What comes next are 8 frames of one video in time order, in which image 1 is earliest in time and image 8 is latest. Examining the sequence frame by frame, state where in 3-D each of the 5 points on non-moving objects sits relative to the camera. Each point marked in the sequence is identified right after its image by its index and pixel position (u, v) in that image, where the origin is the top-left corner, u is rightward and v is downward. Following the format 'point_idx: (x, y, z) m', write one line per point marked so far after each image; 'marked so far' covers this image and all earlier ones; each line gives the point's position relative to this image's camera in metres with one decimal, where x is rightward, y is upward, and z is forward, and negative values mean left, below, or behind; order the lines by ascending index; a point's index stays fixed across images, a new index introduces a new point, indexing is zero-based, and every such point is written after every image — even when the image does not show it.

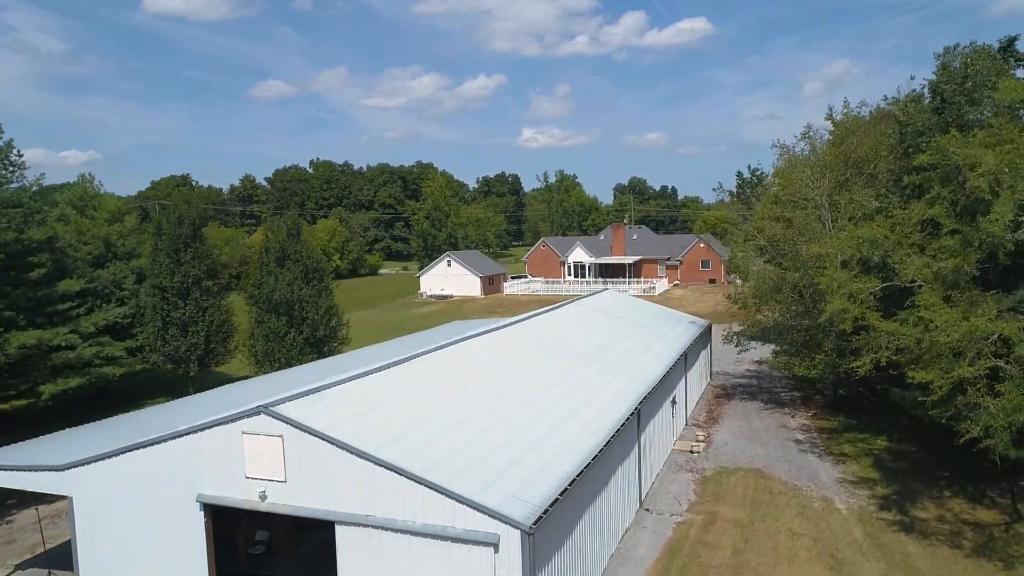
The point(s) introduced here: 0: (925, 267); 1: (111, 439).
0: (+8.3, +0.5, +16.4) m
1: (-6.2, -2.3, +12.7) m
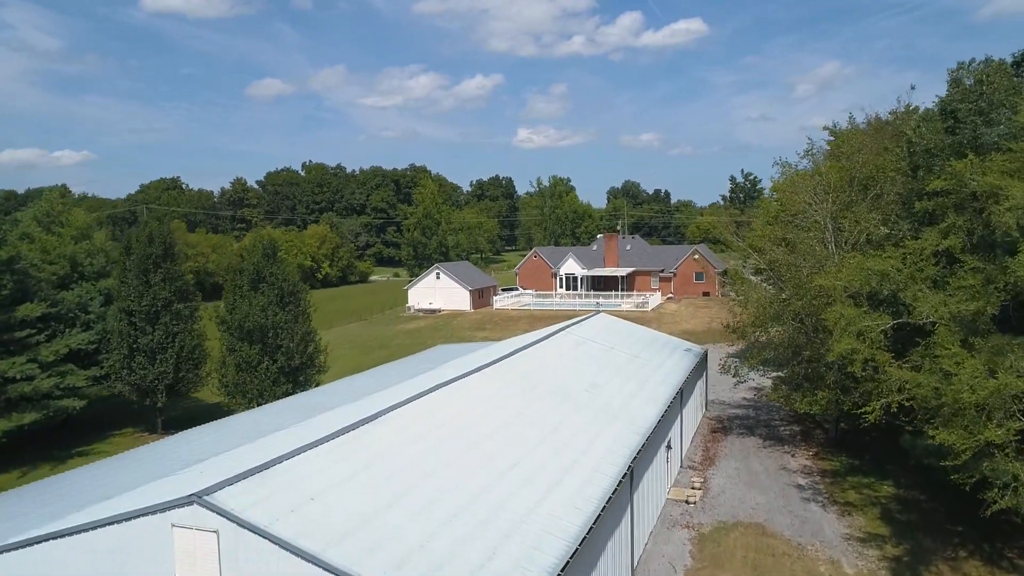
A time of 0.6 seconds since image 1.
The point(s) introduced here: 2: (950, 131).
0: (+7.9, -0.3, +15.0) m
1: (-6.5, -3.1, +11.2) m
2: (+10.2, +3.6, +18.9) m
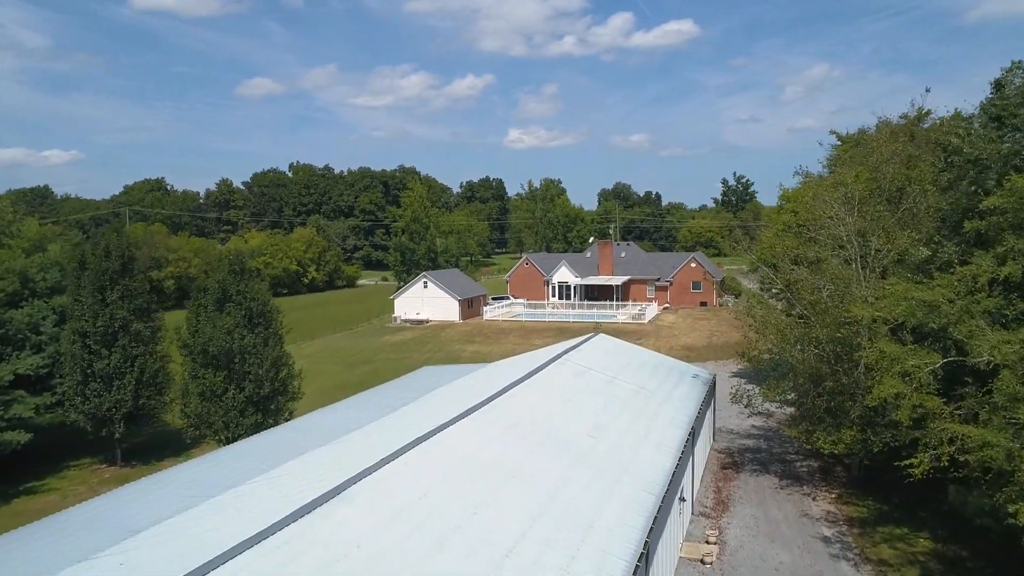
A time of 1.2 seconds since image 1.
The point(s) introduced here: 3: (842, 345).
0: (+7.8, -0.9, +12.9) m
1: (-6.6, -3.7, +8.9) m
2: (+10.0, +3.0, +16.8) m
3: (+7.9, -1.3, +19.6) m
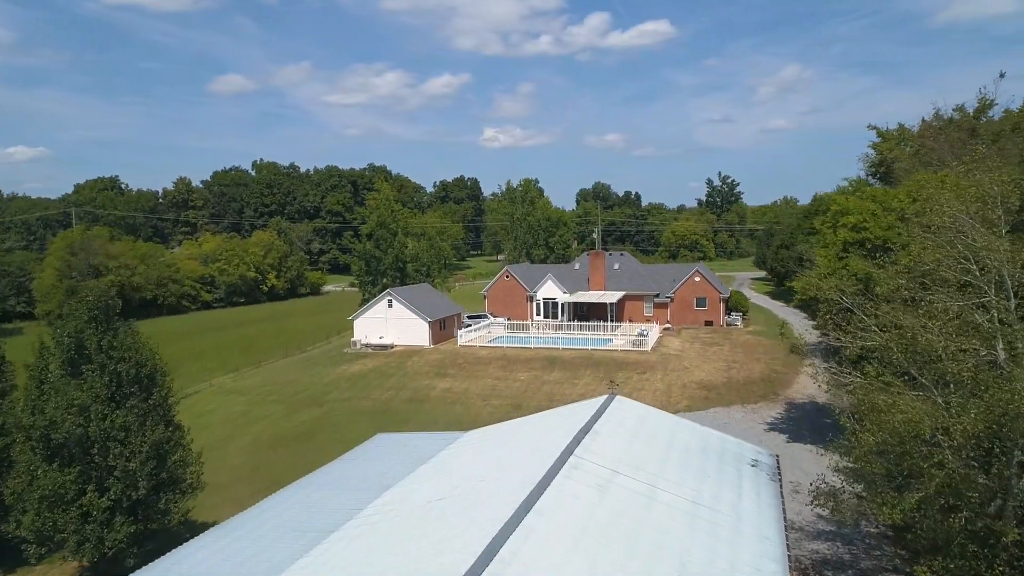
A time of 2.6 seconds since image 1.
0: (+7.8, -2.0, +6.1) m
1: (-6.4, -4.8, +1.7) m
2: (+9.9, +1.9, +10.1) m
3: (+7.7, -2.4, +12.8) m
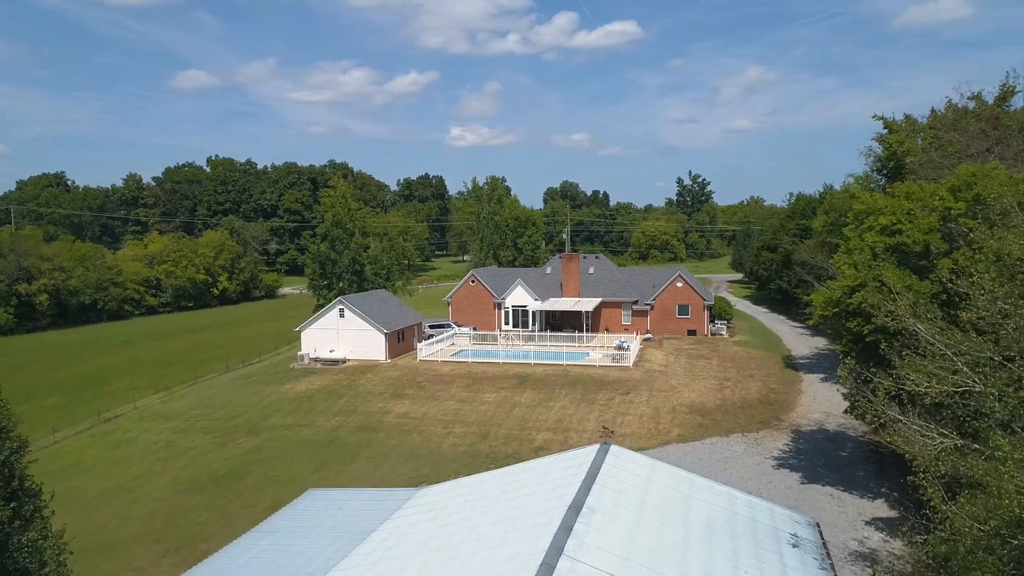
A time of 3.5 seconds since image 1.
0: (+7.7, -2.4, +2.1) m
1: (-6.4, -5.2, -2.8) m
2: (+9.7, +1.5, +6.2) m
3: (+7.3, -2.8, +8.8) m
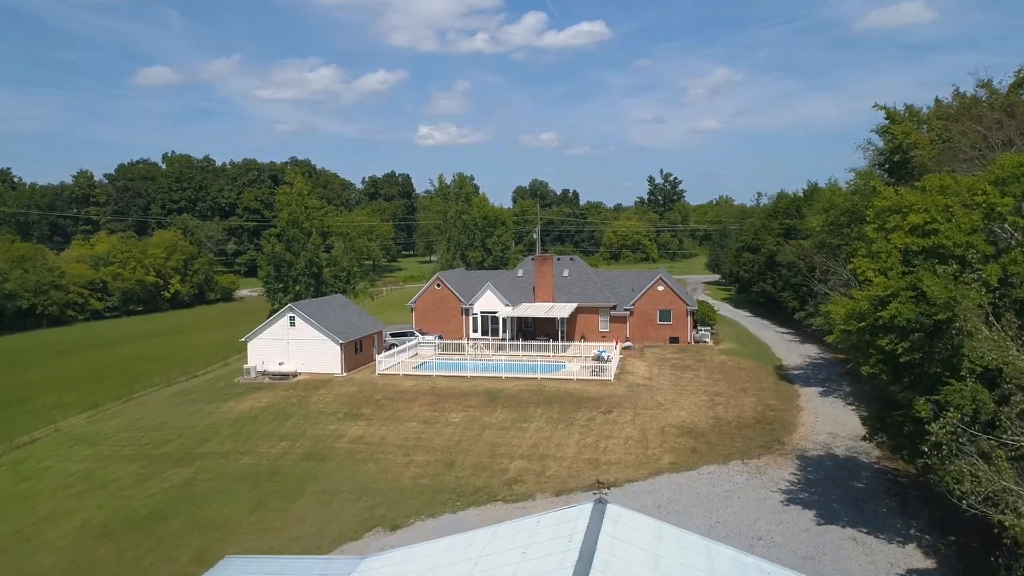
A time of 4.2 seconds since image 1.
0: (+7.7, -2.7, -1.0) m
1: (-6.1, -5.5, -6.5) m
2: (+9.5, +1.3, +3.1) m
3: (+7.1, -3.0, +5.7) m
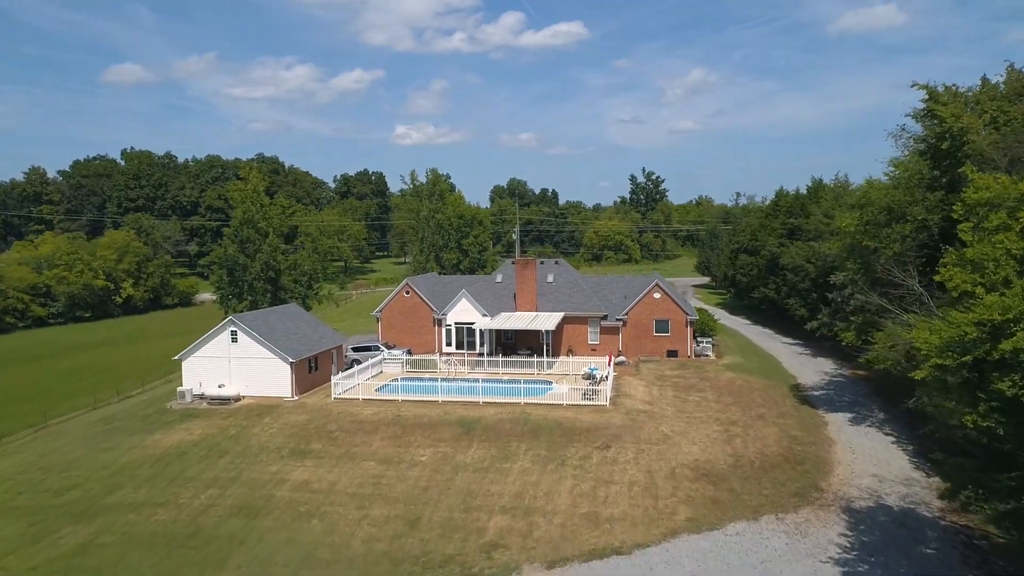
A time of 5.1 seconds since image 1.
0: (+7.9, -3.0, -5.5) m
1: (-5.8, -5.8, -11.4) m
2: (+9.6, +1.0, -1.3) m
3: (+7.1, -3.4, +1.2) m
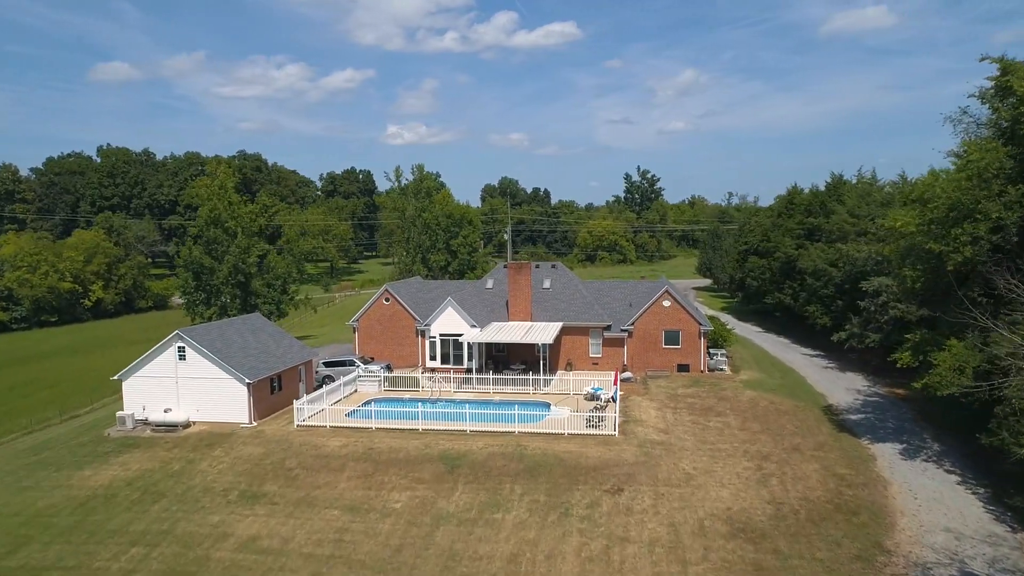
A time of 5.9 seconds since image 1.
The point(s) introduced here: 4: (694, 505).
0: (+8.0, -3.3, -9.4) m
1: (-5.6, -6.1, -15.4) m
2: (+9.7, +0.7, -5.3) m
3: (+7.2, -3.6, -2.8) m
4: (+4.2, -5.0, +19.0) m
